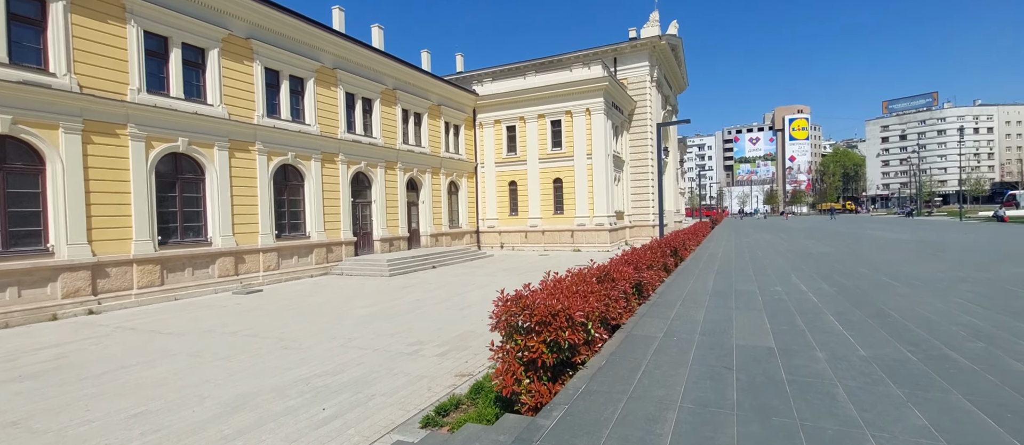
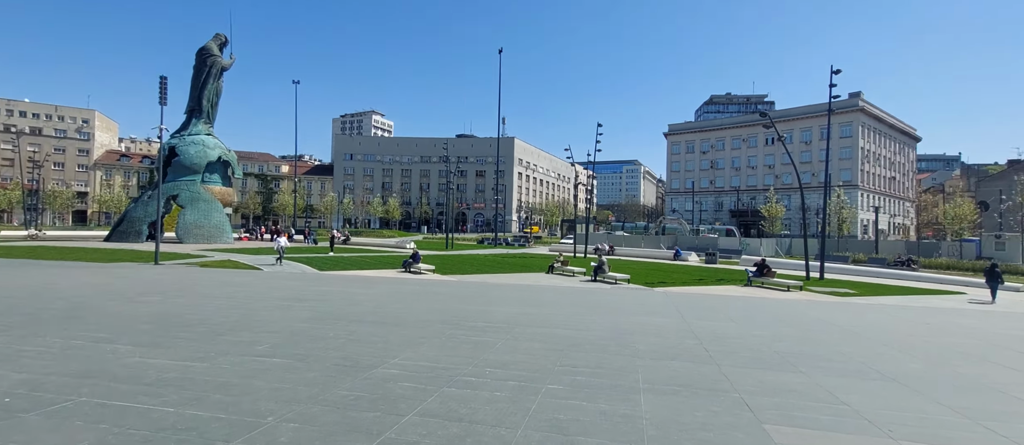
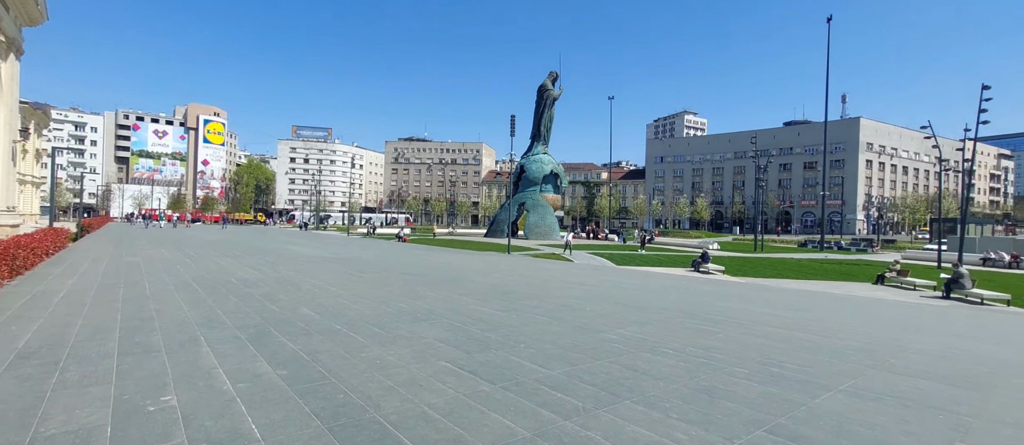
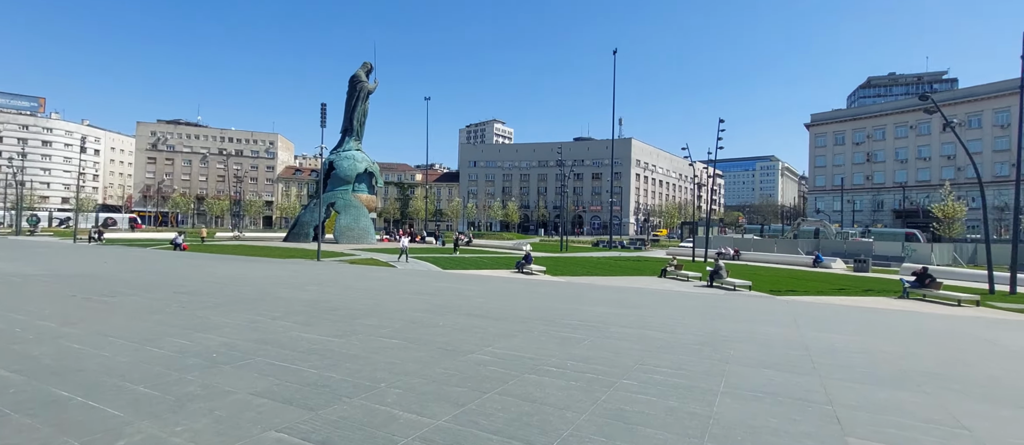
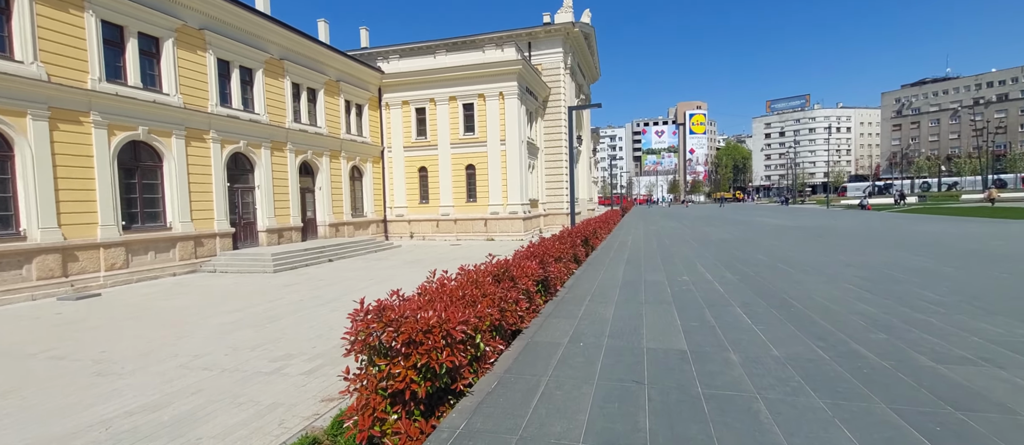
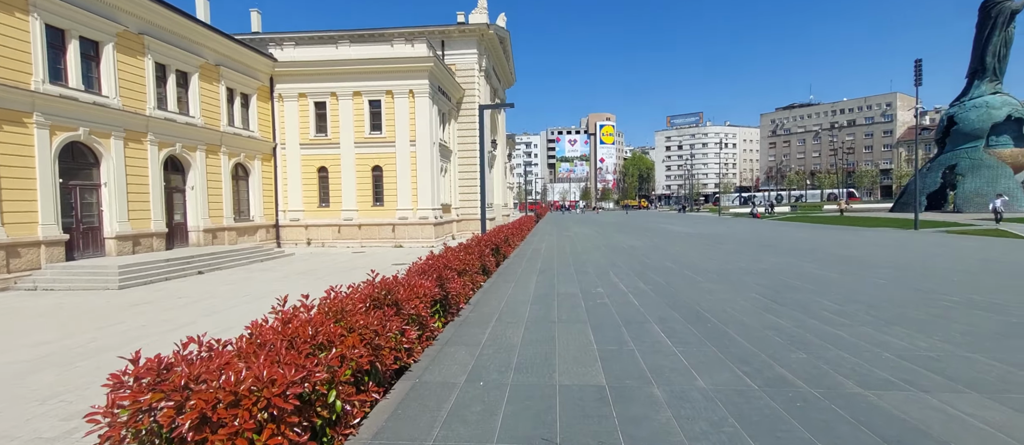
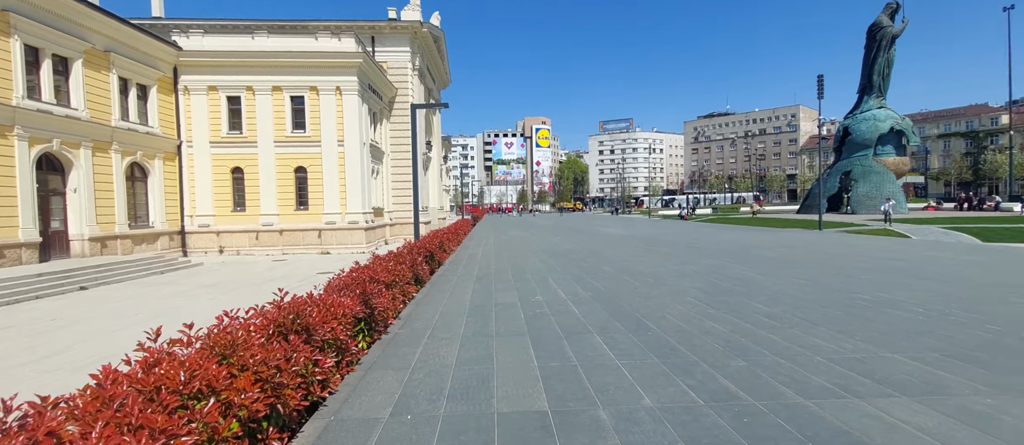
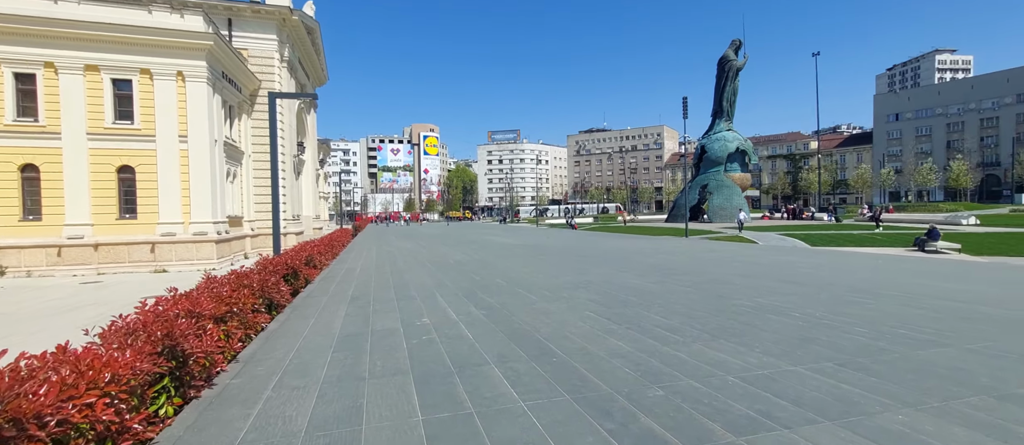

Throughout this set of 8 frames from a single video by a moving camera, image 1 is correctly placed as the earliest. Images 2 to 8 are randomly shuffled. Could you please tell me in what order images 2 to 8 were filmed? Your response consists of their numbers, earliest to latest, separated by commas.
5, 6, 7, 8, 3, 4, 2
